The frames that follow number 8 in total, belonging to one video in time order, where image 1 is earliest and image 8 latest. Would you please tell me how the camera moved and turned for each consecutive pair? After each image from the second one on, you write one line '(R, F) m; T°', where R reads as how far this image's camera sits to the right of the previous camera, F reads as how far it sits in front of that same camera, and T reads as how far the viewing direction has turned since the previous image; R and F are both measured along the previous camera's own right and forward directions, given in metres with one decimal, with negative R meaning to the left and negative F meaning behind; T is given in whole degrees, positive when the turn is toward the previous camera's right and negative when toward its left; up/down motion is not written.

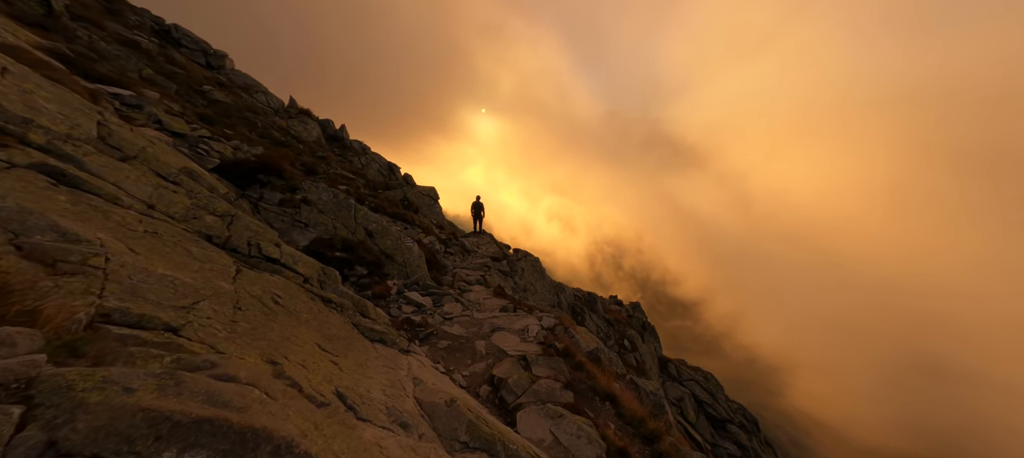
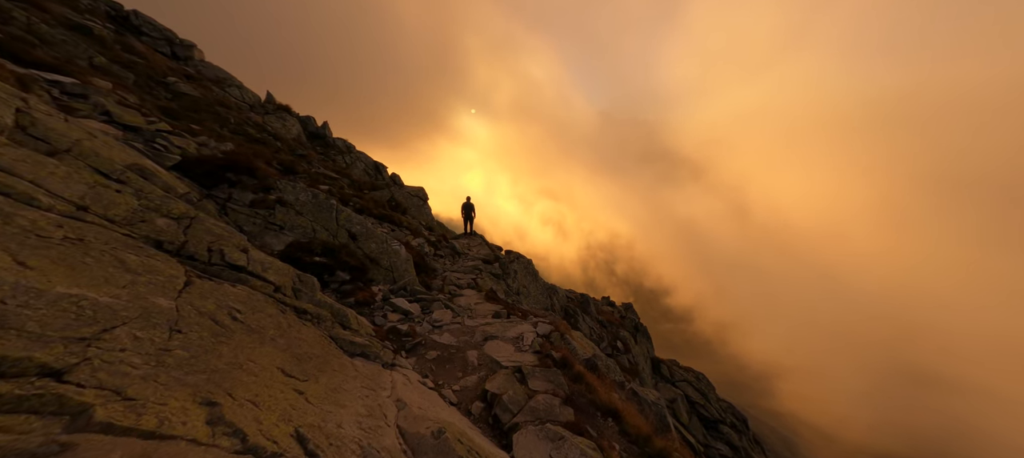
(-0.1, +1.2) m; +2°
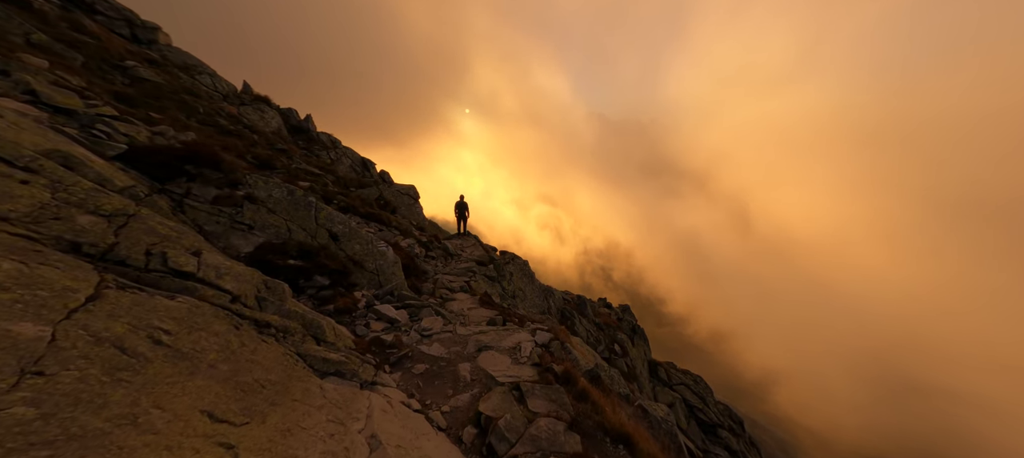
(-0.1, +1.7) m; +1°
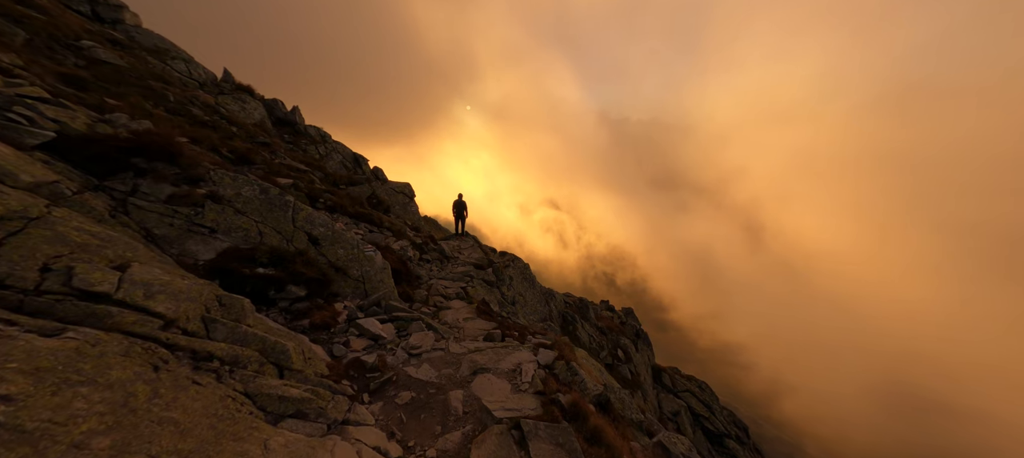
(0.0, +2.3) m; 0°
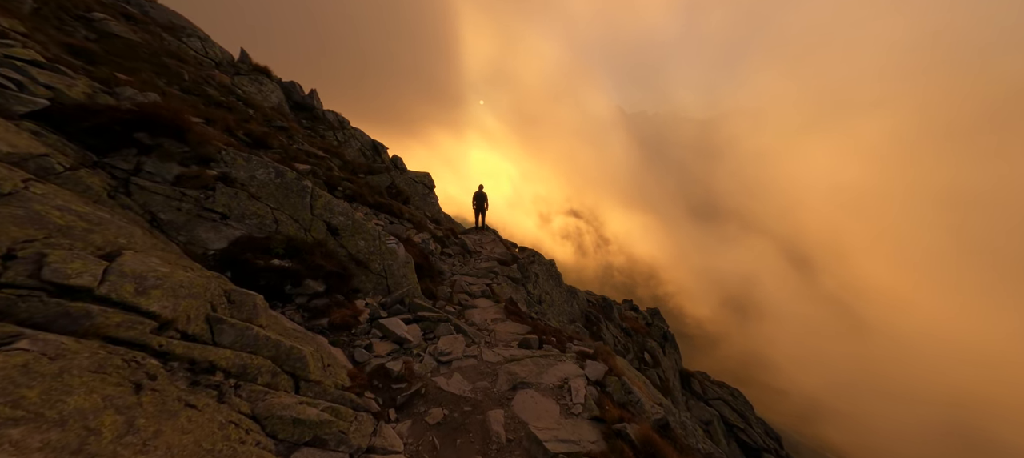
(-1.5, +2.0) m; -2°
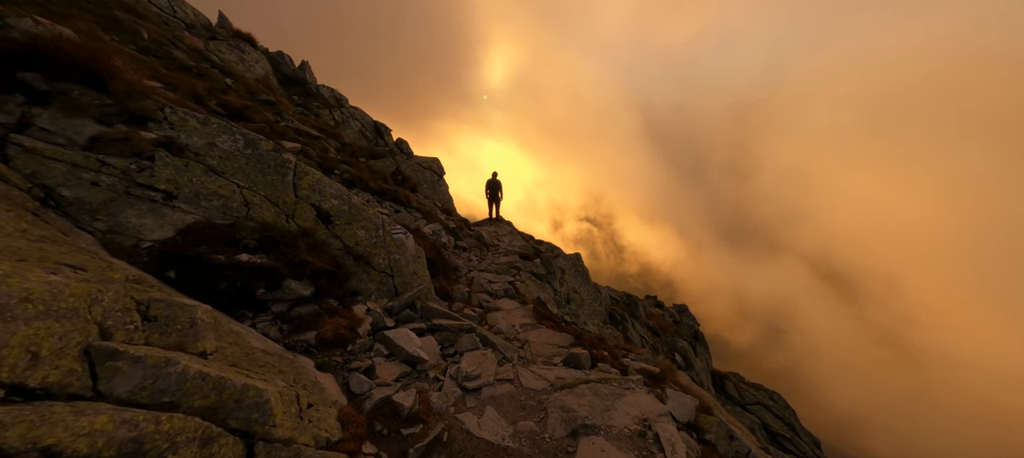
(-1.4, +3.8) m; -1°
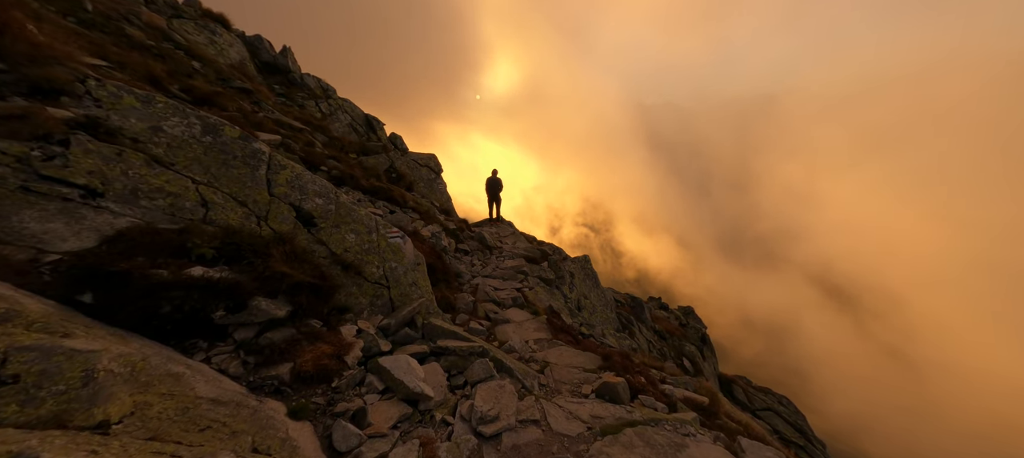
(-0.9, +2.2) m; +1°
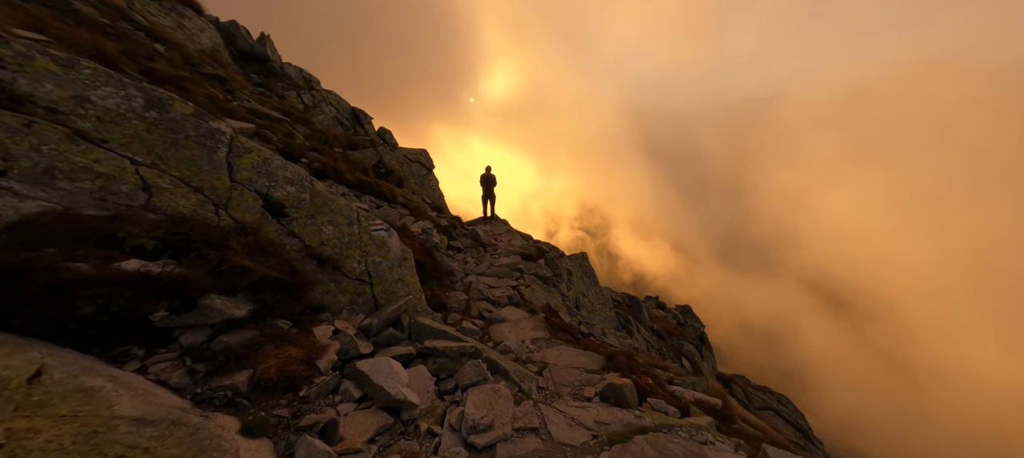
(0.0, +1.1) m; +1°
